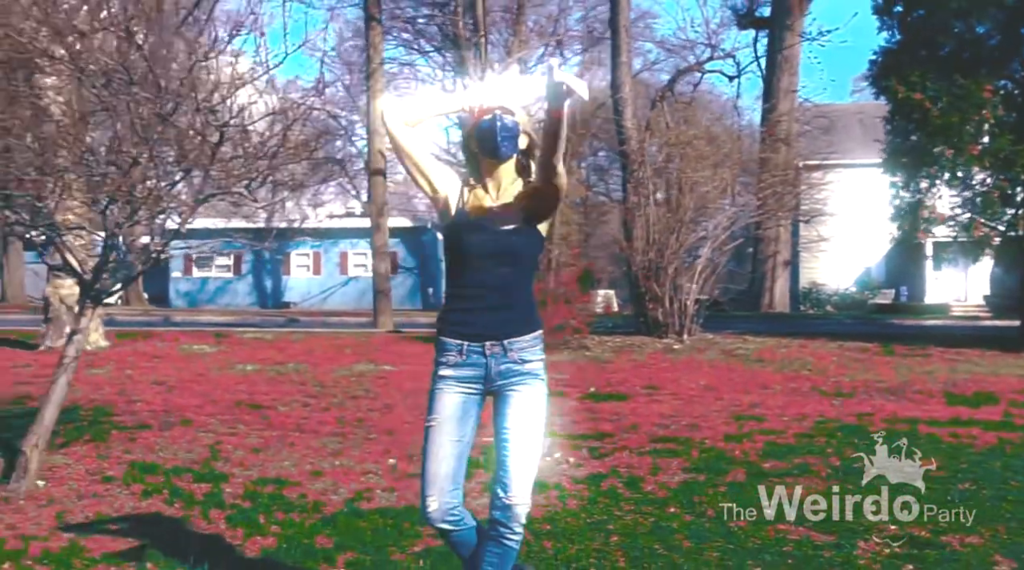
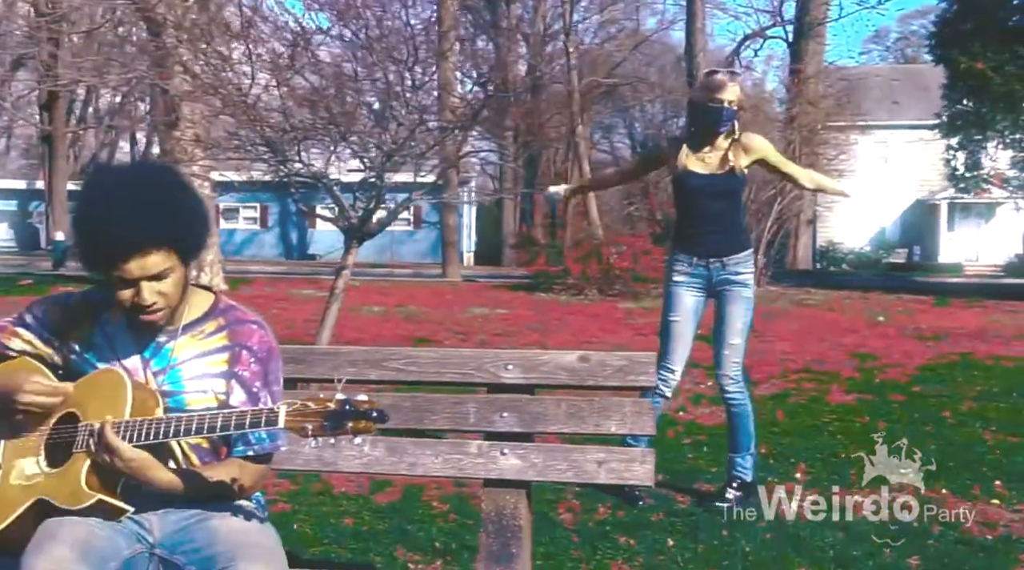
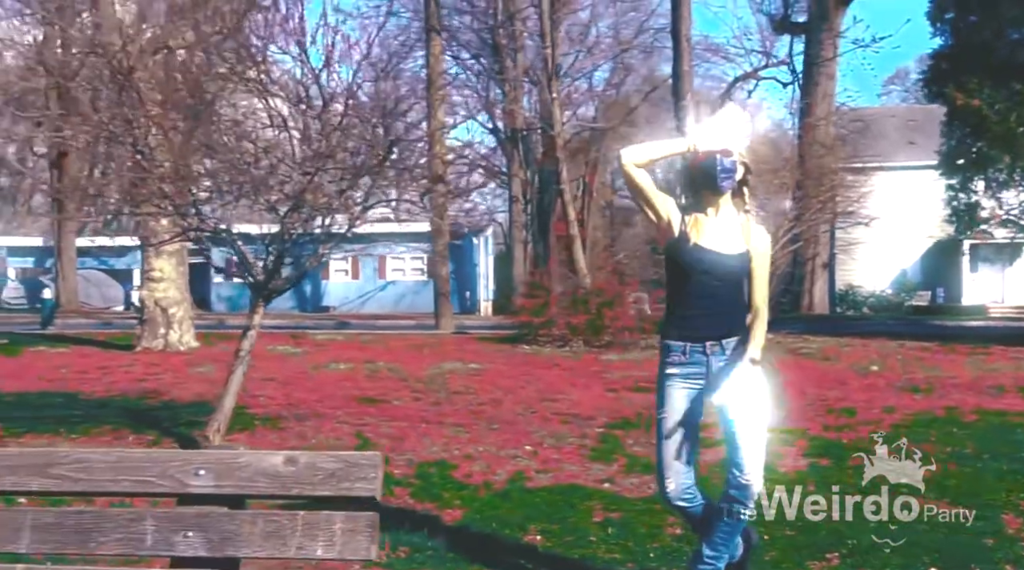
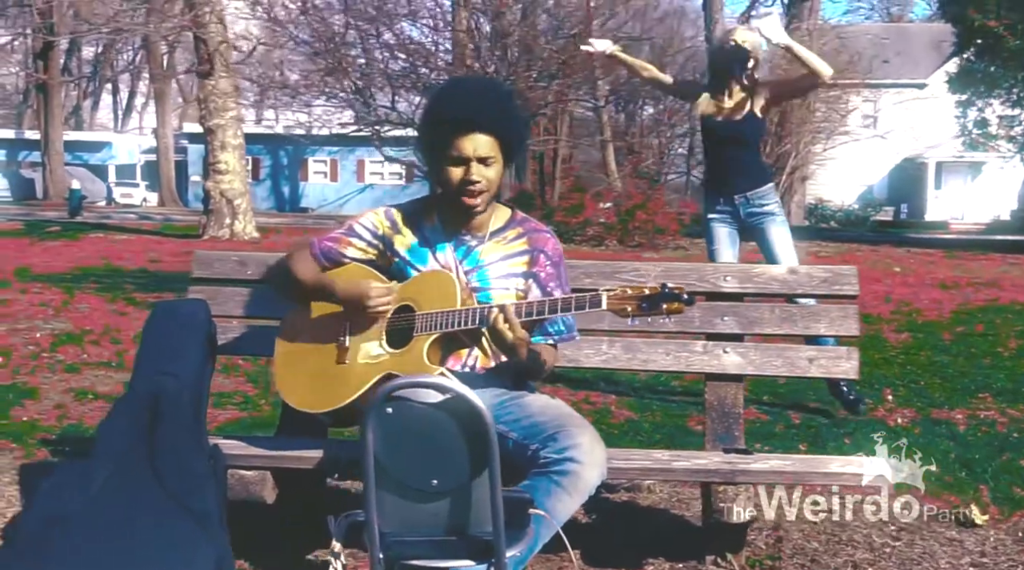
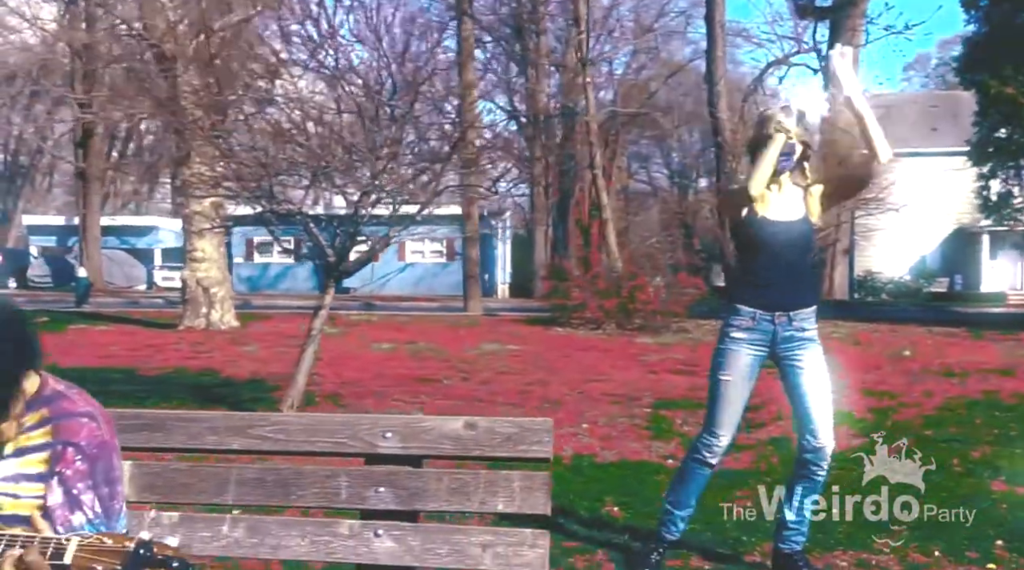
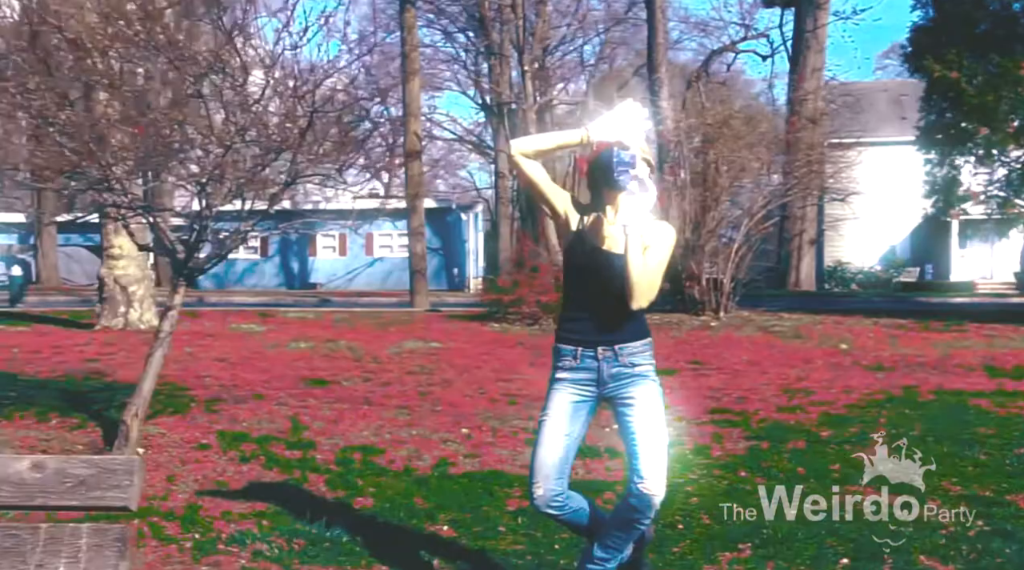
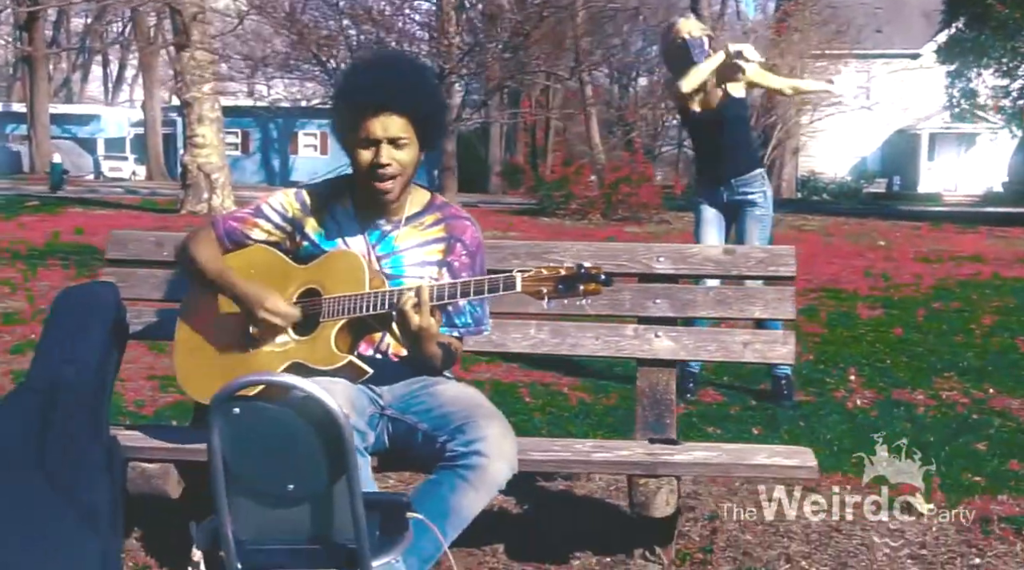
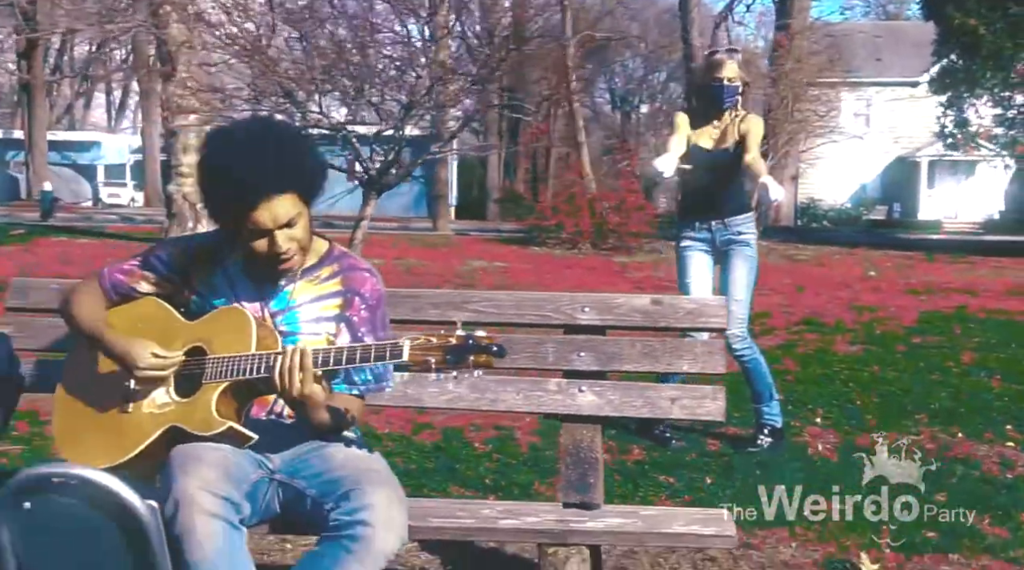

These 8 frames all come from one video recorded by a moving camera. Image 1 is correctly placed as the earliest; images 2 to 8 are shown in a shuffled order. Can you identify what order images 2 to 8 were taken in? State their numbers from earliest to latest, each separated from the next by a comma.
6, 3, 5, 2, 8, 7, 4
